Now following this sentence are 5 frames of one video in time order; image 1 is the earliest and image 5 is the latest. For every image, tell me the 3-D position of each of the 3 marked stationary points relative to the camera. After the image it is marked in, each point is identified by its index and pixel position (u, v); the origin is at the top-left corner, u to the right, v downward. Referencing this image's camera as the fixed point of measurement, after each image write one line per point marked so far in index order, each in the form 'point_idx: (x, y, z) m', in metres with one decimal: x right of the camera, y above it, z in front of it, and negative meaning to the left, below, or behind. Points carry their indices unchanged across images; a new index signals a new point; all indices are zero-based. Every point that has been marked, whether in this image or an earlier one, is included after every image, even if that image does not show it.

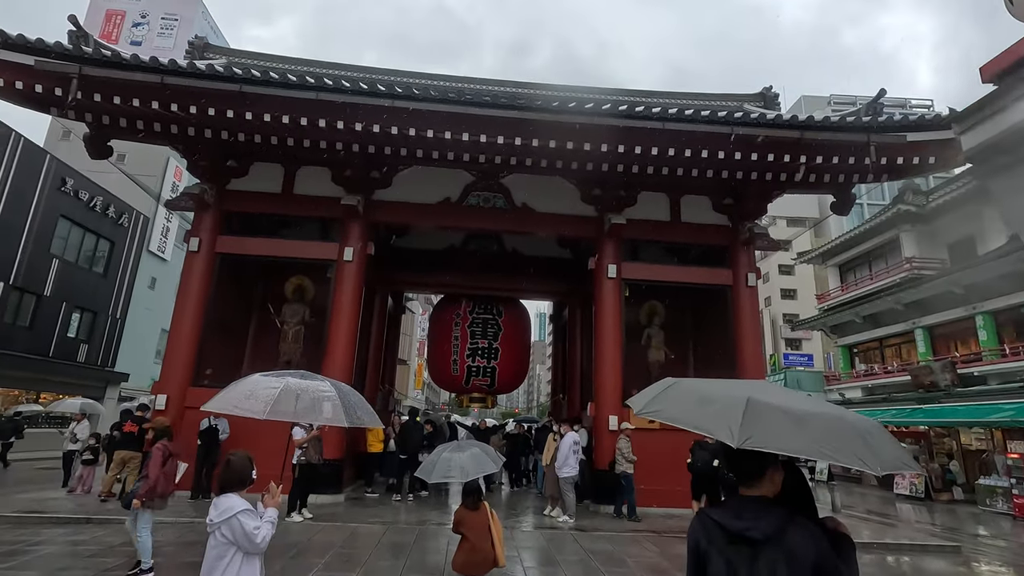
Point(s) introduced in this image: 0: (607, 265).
0: (+1.7, +0.4, +9.7) m
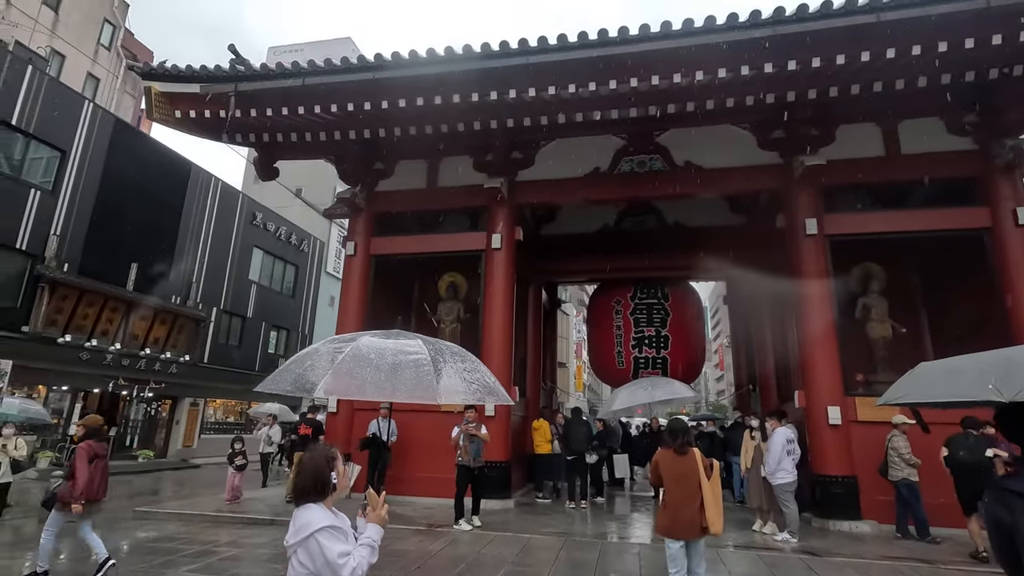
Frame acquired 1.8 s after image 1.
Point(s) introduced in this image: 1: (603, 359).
0: (+4.2, +1.0, +7.8) m
1: (+1.7, -1.3, +9.8) m
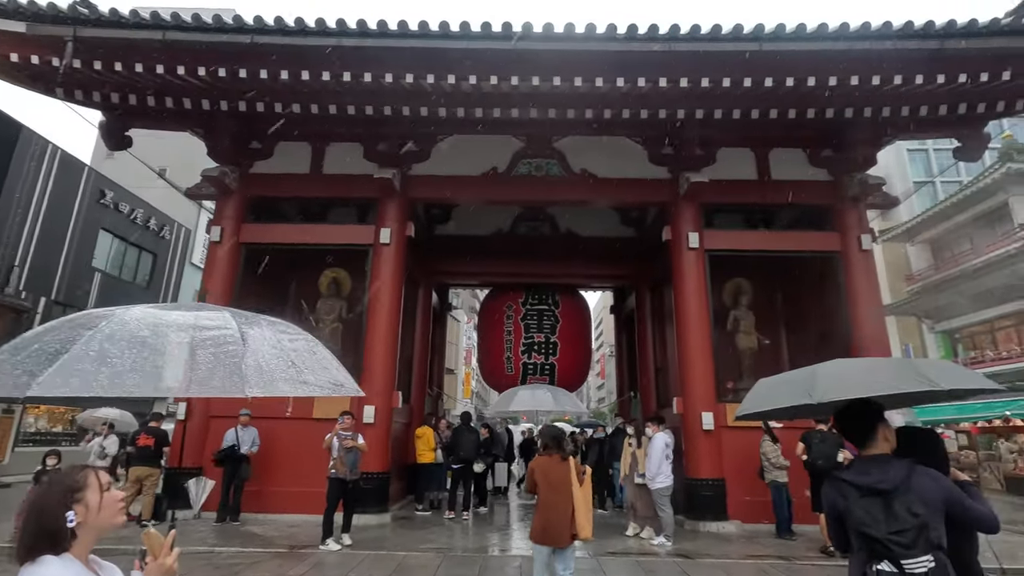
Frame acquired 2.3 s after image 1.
0: (+2.7, +0.8, +8.1) m
1: (-0.4, -1.4, +9.6) m
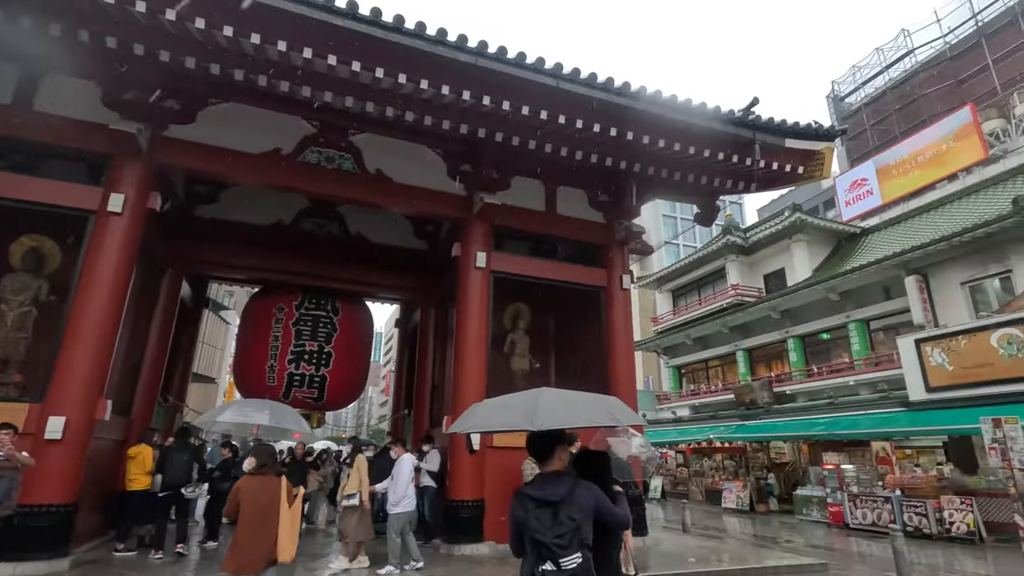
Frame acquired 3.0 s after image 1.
0: (-0.6, +0.5, +8.2) m
1: (-4.1, -1.3, +8.3) m
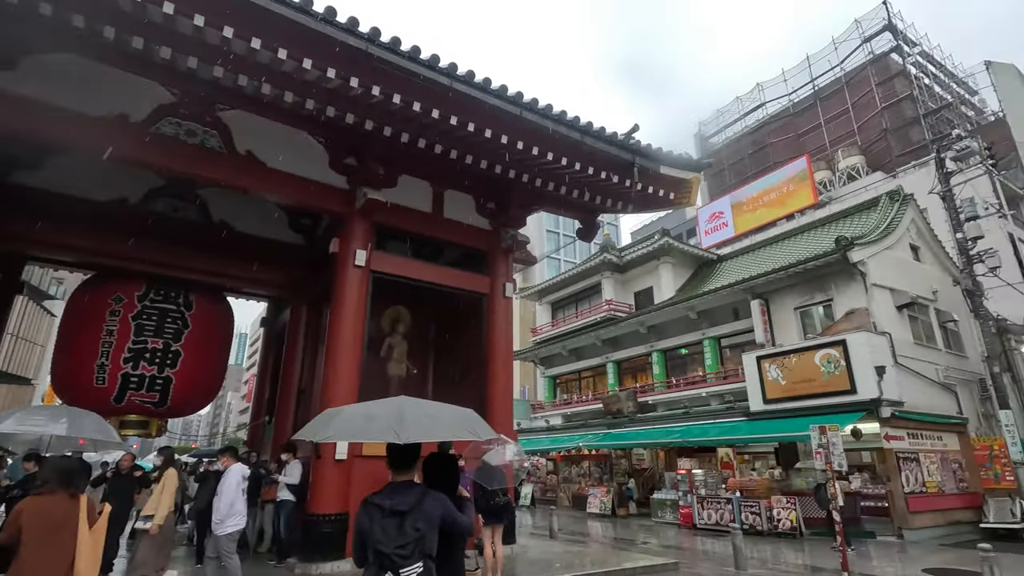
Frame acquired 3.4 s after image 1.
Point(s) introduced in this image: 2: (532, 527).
0: (-2.3, +0.5, +7.7) m
1: (-5.9, -1.1, +7.1) m
2: (+0.5, -6.3, +14.0) m
